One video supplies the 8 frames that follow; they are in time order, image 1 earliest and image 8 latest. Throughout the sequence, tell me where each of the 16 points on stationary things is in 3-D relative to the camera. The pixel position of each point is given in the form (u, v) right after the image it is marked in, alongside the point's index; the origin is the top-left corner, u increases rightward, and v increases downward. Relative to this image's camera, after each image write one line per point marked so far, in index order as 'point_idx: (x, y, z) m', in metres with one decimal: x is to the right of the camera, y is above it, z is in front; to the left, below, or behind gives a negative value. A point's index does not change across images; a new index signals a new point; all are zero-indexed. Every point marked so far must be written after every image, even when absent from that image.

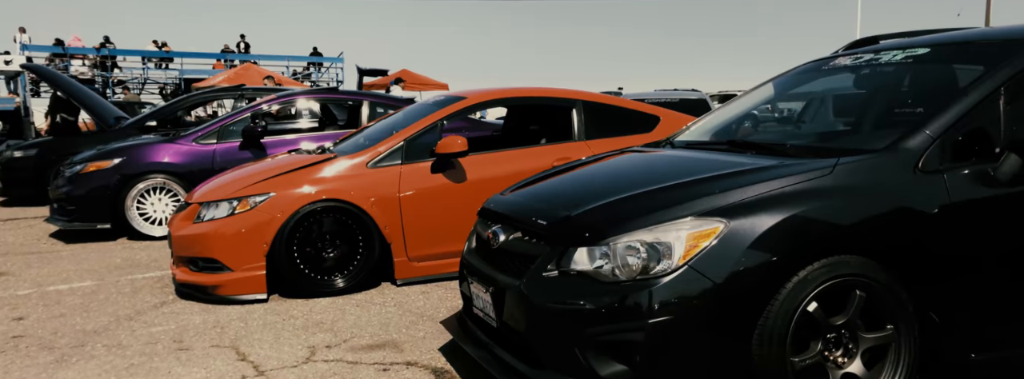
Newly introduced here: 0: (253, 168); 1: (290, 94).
0: (-1.8, +0.1, +4.3) m
1: (-2.2, +1.0, +6.5) m
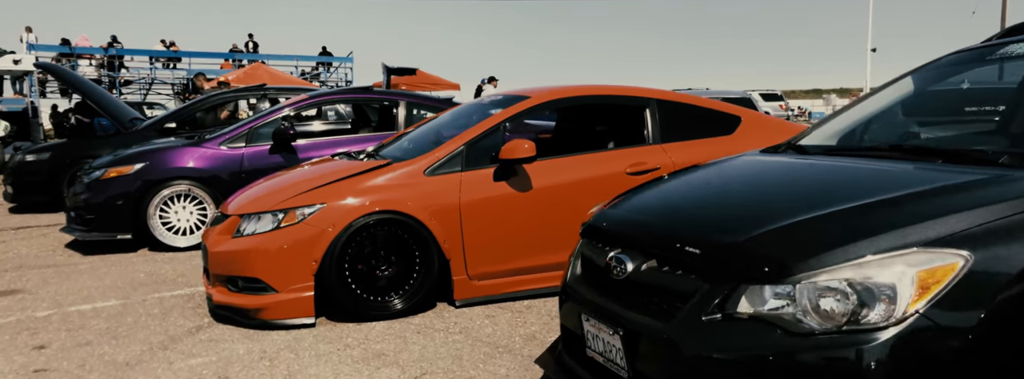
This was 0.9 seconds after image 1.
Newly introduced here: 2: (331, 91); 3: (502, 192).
0: (-1.4, +0.1, +3.9) m
1: (-1.8, +1.0, +6.1) m
2: (-1.7, +1.0, +6.1) m
3: (-0.1, 0.0, +3.5) m
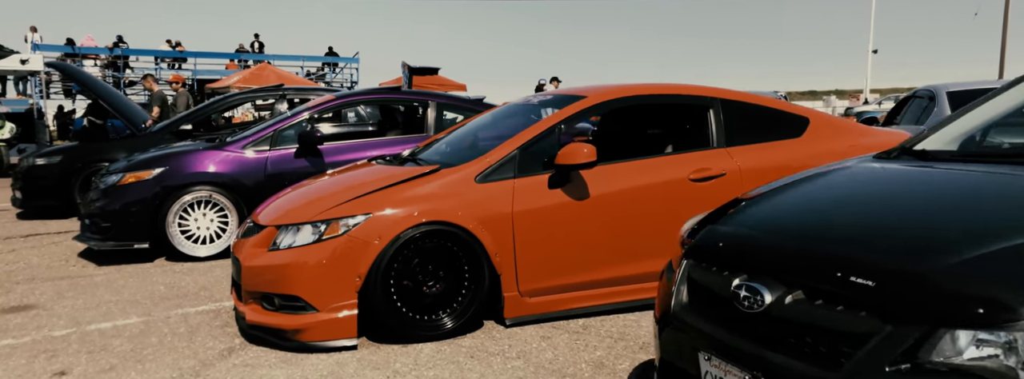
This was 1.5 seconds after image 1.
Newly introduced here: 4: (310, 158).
0: (-1.1, 0.0, +3.7) m
1: (-1.5, +0.9, +5.8) m
2: (-1.4, +0.9, +5.9) m
3: (+0.2, -0.1, +3.2) m
4: (-1.7, +0.3, +5.4) m
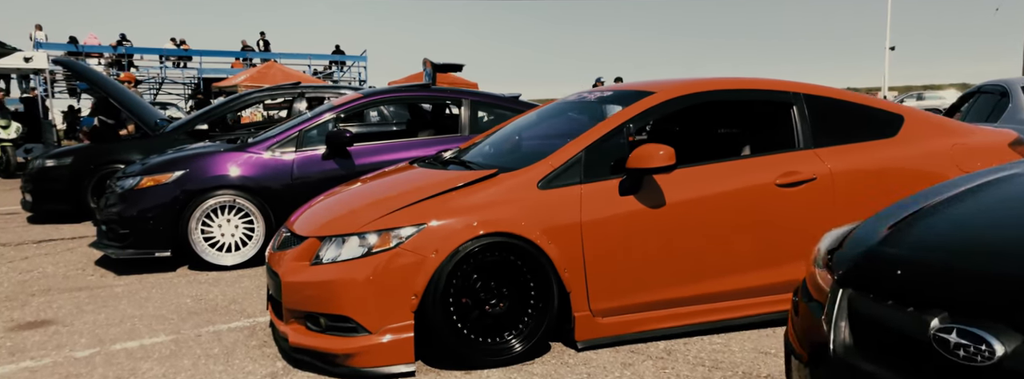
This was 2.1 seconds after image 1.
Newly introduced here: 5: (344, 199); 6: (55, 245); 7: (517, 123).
0: (-0.8, 0.0, +3.4) m
1: (-1.1, +0.9, +5.5) m
2: (-1.1, +0.9, +5.6) m
3: (+0.6, -0.1, +2.9) m
4: (-1.4, +0.2, +5.1) m
5: (-0.9, -0.1, +3.4) m
6: (-4.3, -0.5, +5.9) m
7: (+0.1, +0.5, +4.3) m
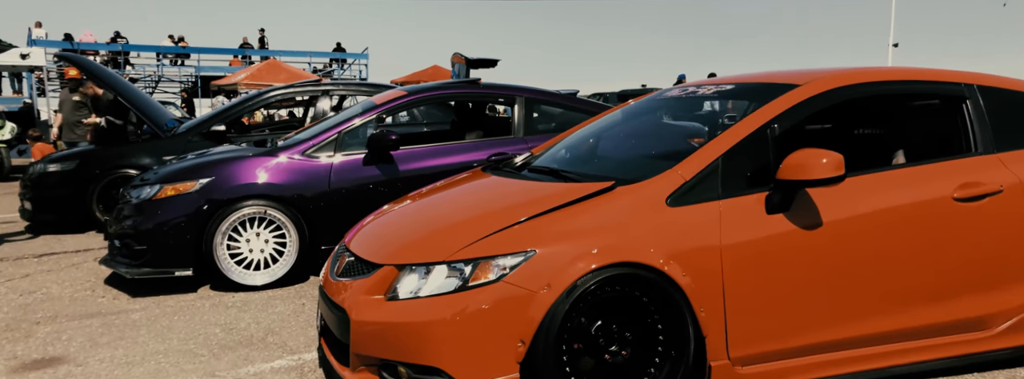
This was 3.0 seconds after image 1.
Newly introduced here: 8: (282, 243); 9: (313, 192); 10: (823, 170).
0: (-0.3, -0.1, +2.8) m
1: (-0.7, +0.8, +5.0) m
2: (-0.6, +0.8, +5.0) m
3: (+1.0, -0.2, +2.4) m
4: (-1.0, +0.2, +4.5) m
5: (-0.5, -0.1, +2.9) m
6: (-3.9, -0.6, +5.3) m
7: (+0.5, +0.4, +3.7) m
8: (-1.6, -0.4, +4.4) m
9: (-1.4, 0.0, +4.4) m
10: (+1.1, +0.1, +2.3) m
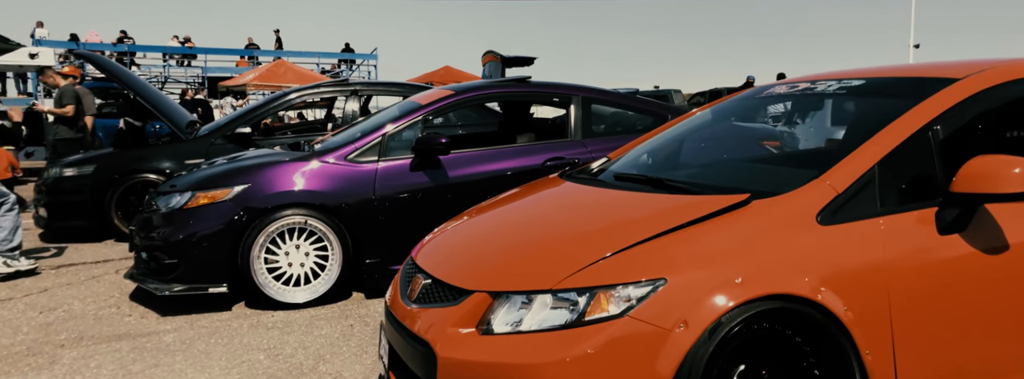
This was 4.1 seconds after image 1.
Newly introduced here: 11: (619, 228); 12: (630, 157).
0: (+0.1, -0.1, +2.5) m
1: (-0.3, +0.8, +4.6) m
2: (-0.2, +0.8, +4.6) m
3: (+1.4, -0.2, +2.0) m
4: (-0.6, +0.1, +4.2) m
5: (-0.1, -0.2, +2.5) m
6: (-3.5, -0.7, +5.0) m
7: (+0.9, +0.3, +3.4) m
8: (-1.2, -0.4, +4.1) m
9: (-1.0, -0.1, +4.1) m
10: (+1.5, 0.0, +1.9) m
11: (+0.4, -0.1, +2.1) m
12: (+0.6, +0.2, +3.3) m
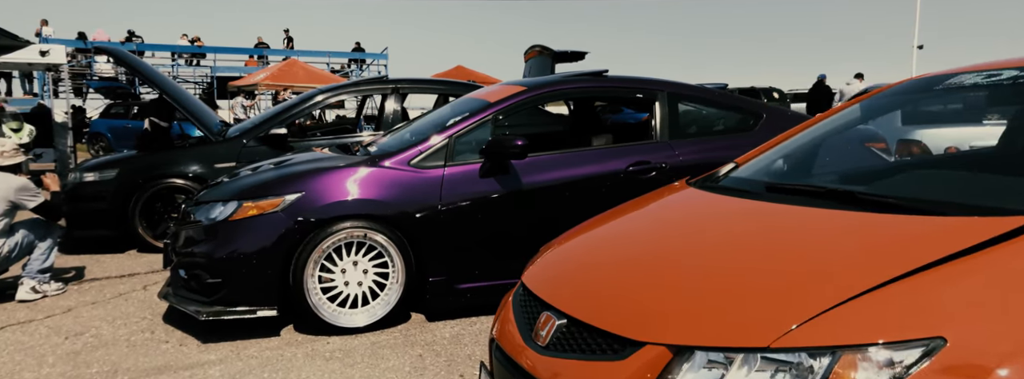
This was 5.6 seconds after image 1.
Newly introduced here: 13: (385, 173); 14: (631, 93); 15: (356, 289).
0: (+0.6, -0.2, +2.0) m
1: (+0.2, +0.7, +4.1) m
2: (+0.3, +0.7, +4.2) m
3: (+1.9, -0.3, +1.5) m
4: (-0.1, +0.1, +3.7) m
5: (+0.4, -0.2, +2.0) m
6: (-3.0, -0.7, +4.5) m
7: (+1.4, +0.3, +2.9) m
8: (-0.7, -0.5, +3.6) m
9: (-0.5, -0.1, +3.6) m
10: (+2.0, 0.0, +1.4) m
11: (+0.9, -0.2, +1.6) m
12: (+1.1, +0.1, +2.8) m
13: (-0.7, +0.1, +3.6) m
14: (+0.7, +0.6, +4.1) m
15: (-0.9, -0.6, +3.5) m
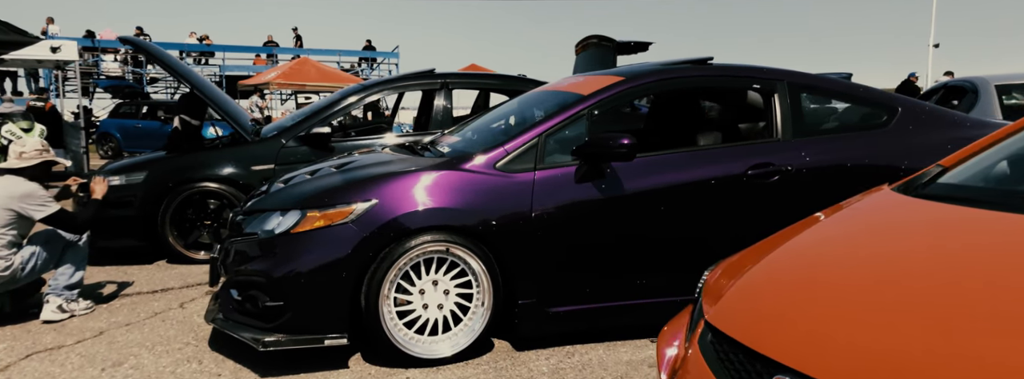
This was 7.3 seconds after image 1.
0: (+1.1, -0.2, +1.4) m
1: (+0.8, +0.7, +3.6) m
2: (+0.8, +0.7, +3.6) m
3: (+2.4, -0.3, +0.9) m
4: (+0.5, 0.0, +3.1) m
5: (+1.0, -0.3, +1.5) m
6: (-2.4, -0.8, +4.0) m
7: (+1.9, +0.3, +2.3) m
8: (-0.2, -0.5, +3.1) m
9: (0.0, -0.2, +3.0) m
10: (+2.5, -0.1, +0.8) m
11: (+1.4, -0.2, +1.1) m
12: (+1.7, +0.1, +2.2) m
13: (-0.1, +0.1, +3.1) m
14: (+1.3, +0.6, +3.6) m
15: (-0.3, -0.6, +3.0) m
